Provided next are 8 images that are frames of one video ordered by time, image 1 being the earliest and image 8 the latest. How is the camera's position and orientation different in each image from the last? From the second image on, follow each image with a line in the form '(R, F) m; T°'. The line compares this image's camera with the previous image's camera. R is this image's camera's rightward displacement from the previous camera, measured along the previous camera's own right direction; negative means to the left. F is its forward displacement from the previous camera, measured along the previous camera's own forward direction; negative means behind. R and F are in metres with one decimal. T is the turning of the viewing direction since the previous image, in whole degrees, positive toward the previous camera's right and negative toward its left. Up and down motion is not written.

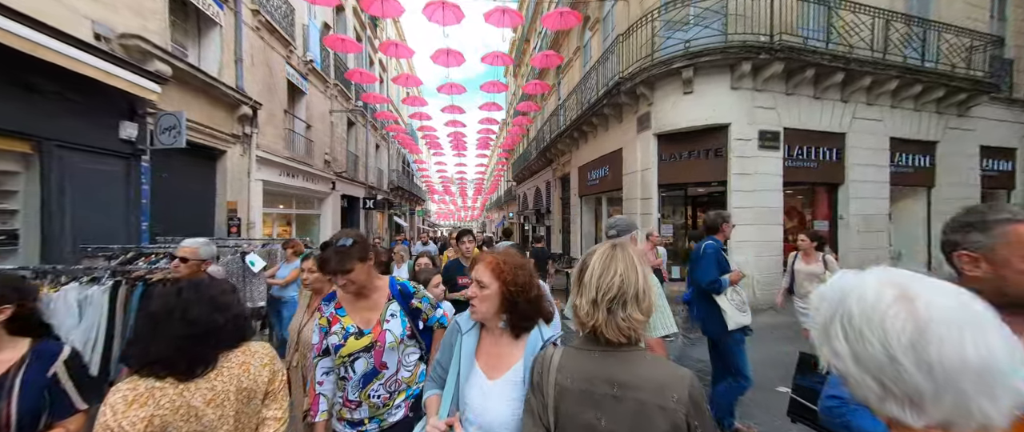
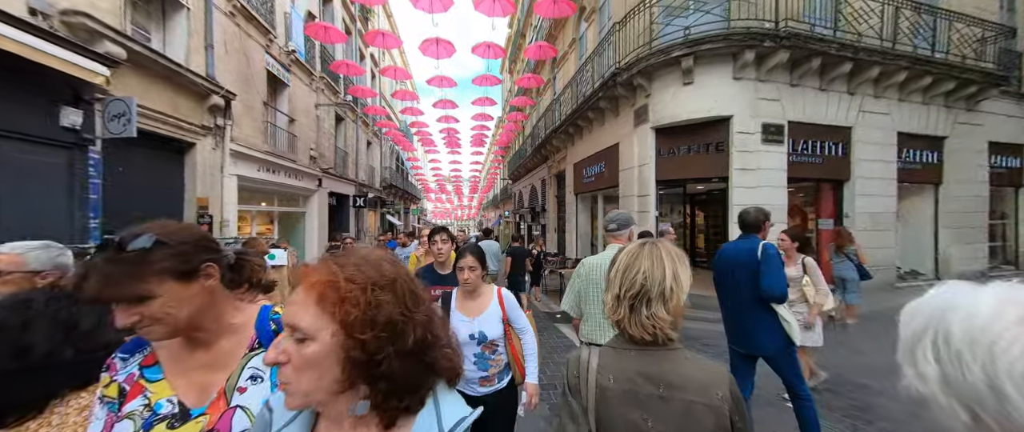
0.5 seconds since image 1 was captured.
(+0.2, +0.4) m; 0°
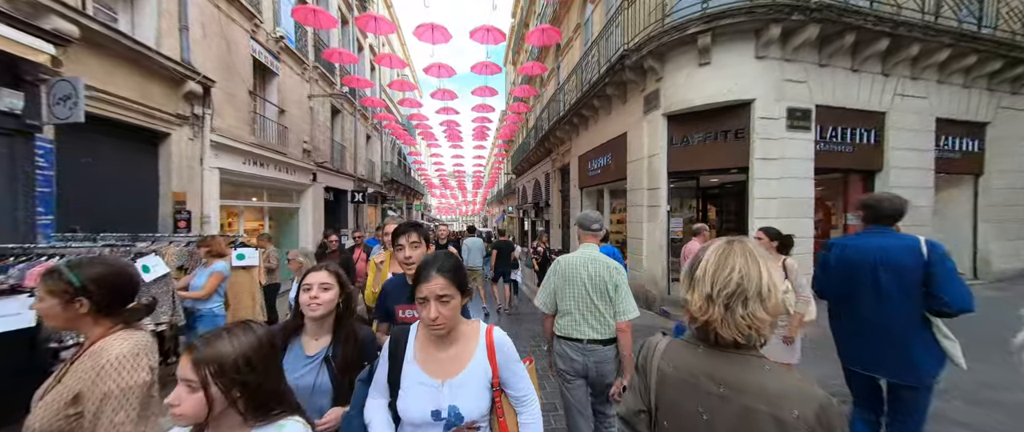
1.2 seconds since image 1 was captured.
(+0.1, +0.5) m; -1°
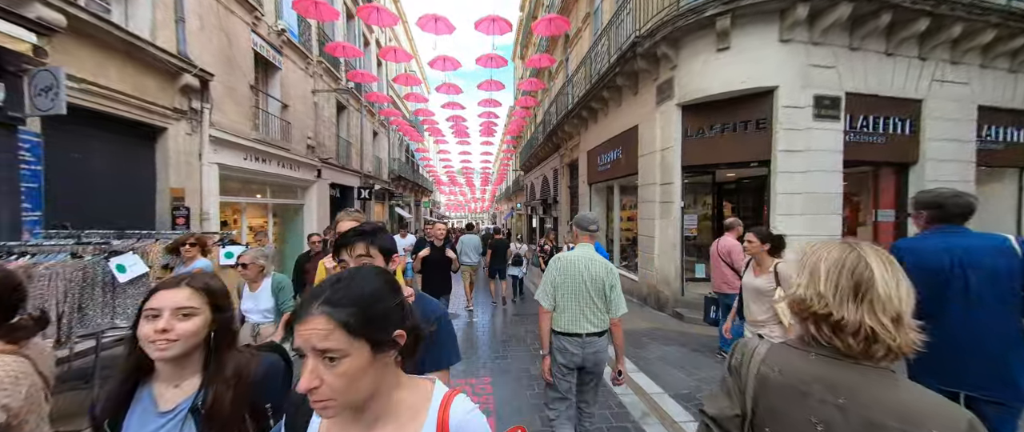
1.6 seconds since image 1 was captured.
(+0.1, +0.3) m; -2°
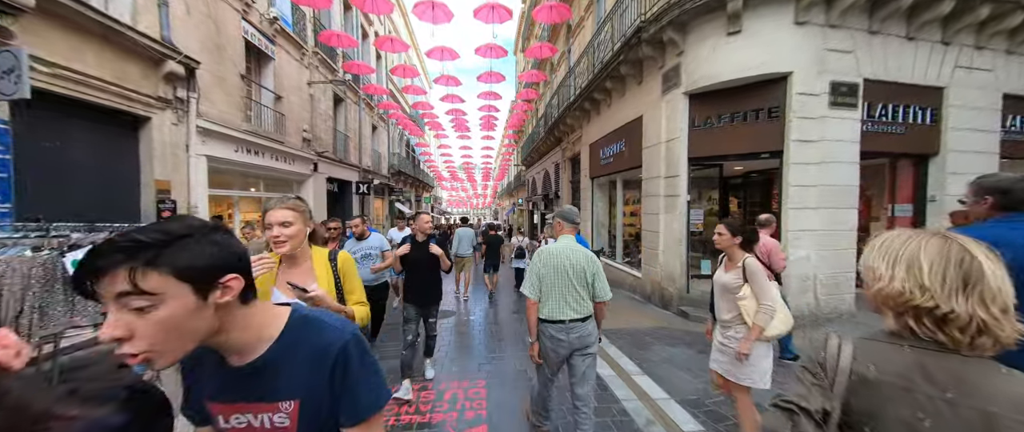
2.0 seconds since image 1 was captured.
(+0.1, +0.3) m; 0°
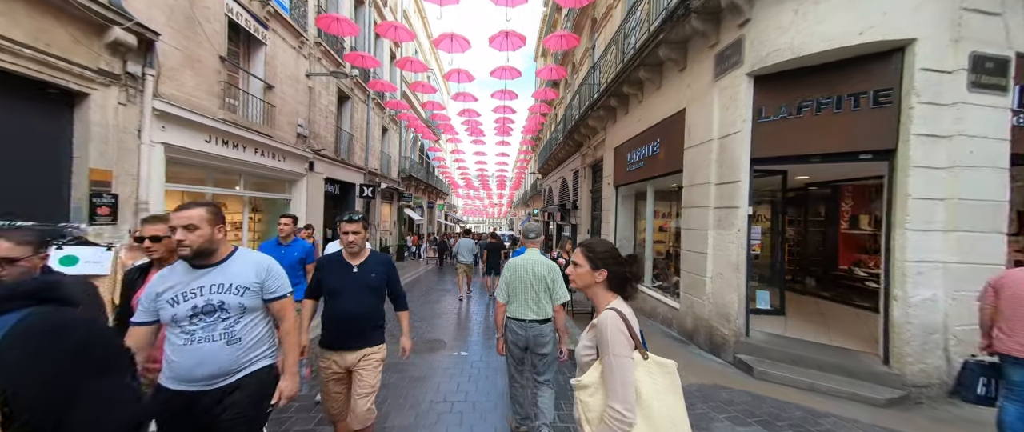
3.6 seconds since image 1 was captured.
(+0.1, +1.3) m; -3°
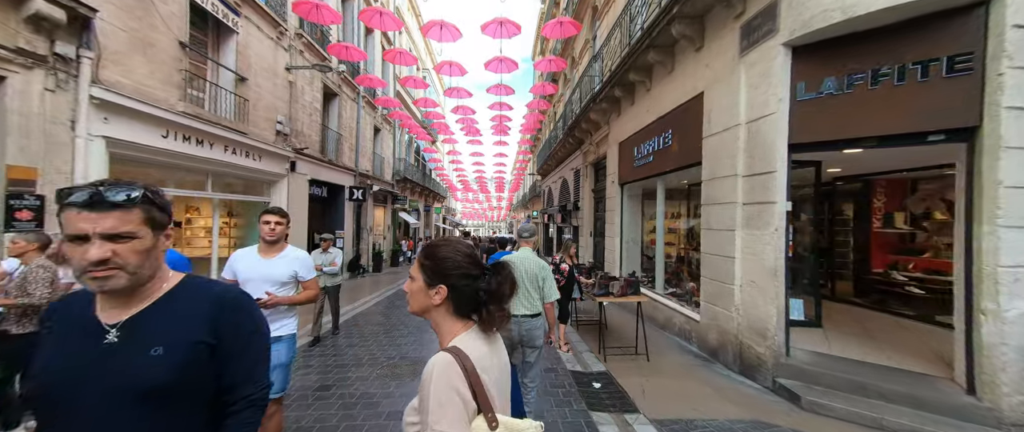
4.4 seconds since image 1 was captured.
(+0.1, +0.7) m; 0°
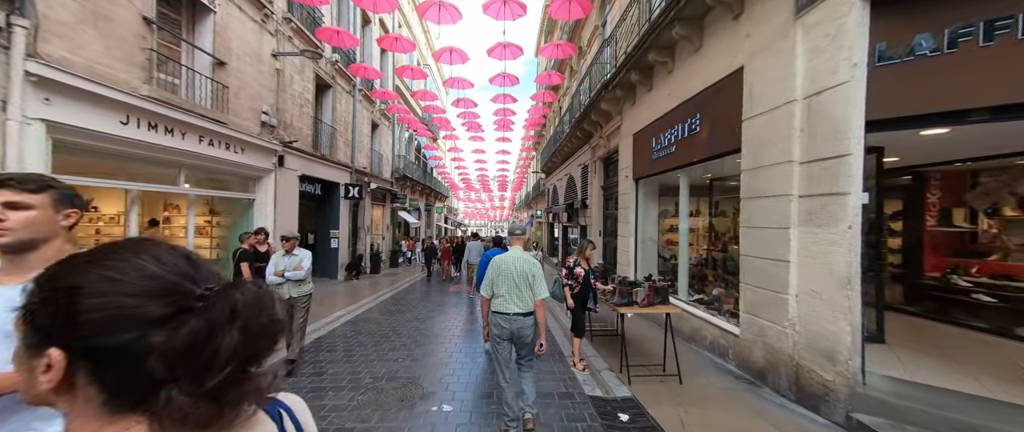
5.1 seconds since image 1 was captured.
(-0.1, +0.7) m; 0°
